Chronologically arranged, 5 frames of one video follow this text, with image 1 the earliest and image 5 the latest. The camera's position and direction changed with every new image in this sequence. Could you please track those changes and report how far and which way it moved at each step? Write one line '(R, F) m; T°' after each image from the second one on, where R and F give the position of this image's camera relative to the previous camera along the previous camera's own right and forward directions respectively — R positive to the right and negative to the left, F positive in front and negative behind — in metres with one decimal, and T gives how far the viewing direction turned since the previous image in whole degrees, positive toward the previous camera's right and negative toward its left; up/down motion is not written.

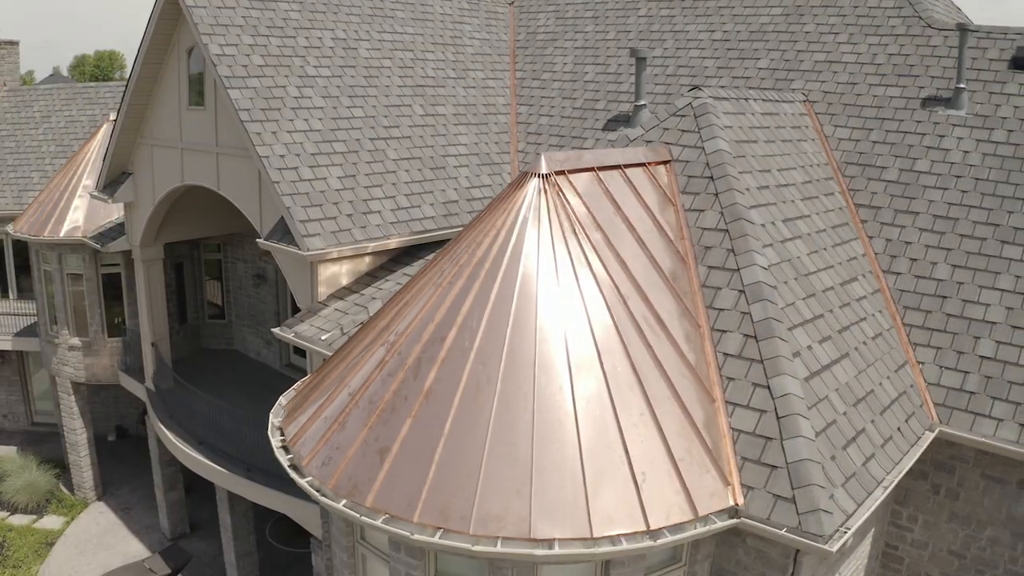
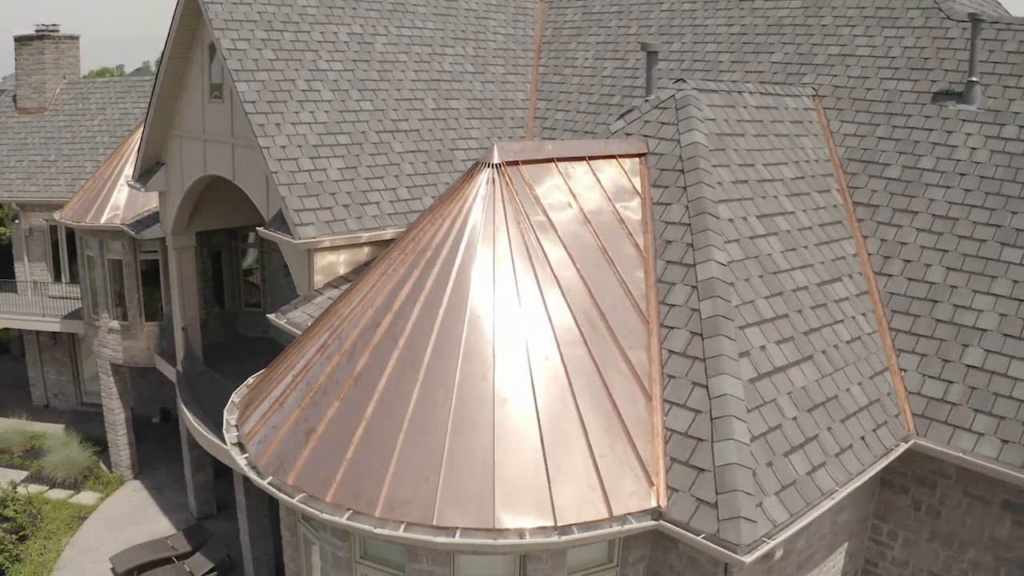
(+1.4, +0.2) m; -5°
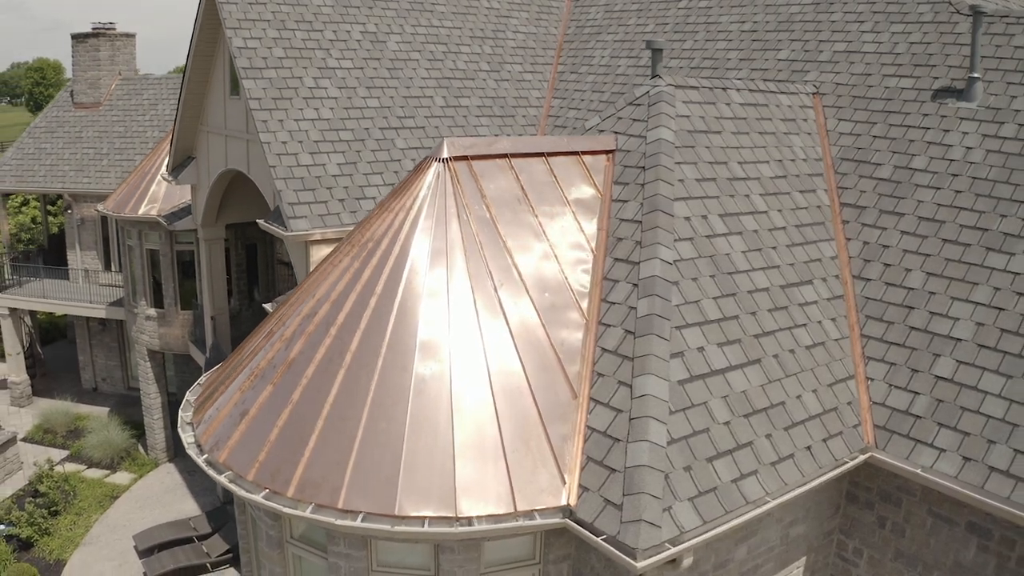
(+1.5, +0.1) m; -5°
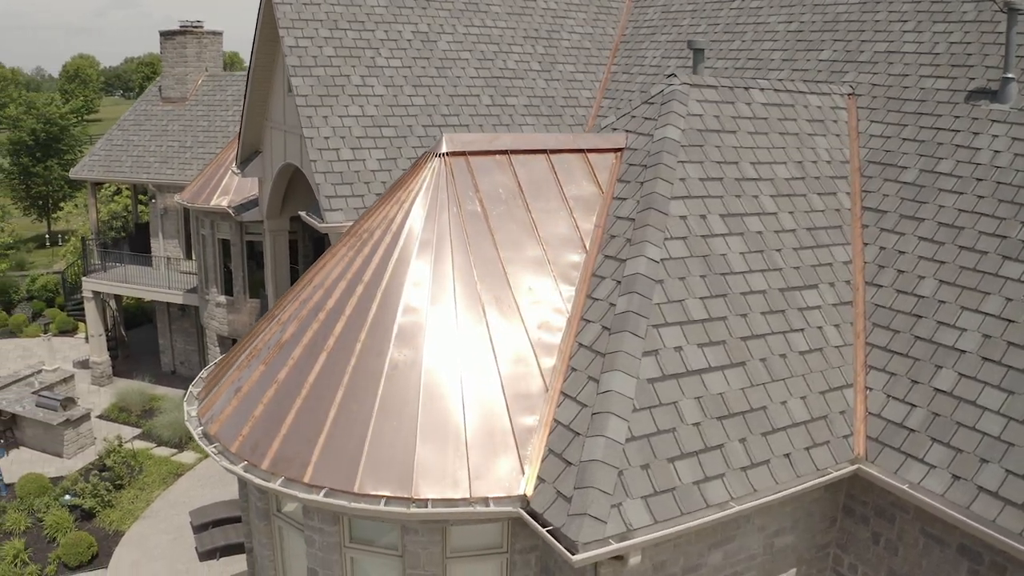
(+1.2, -0.1) m; -7°
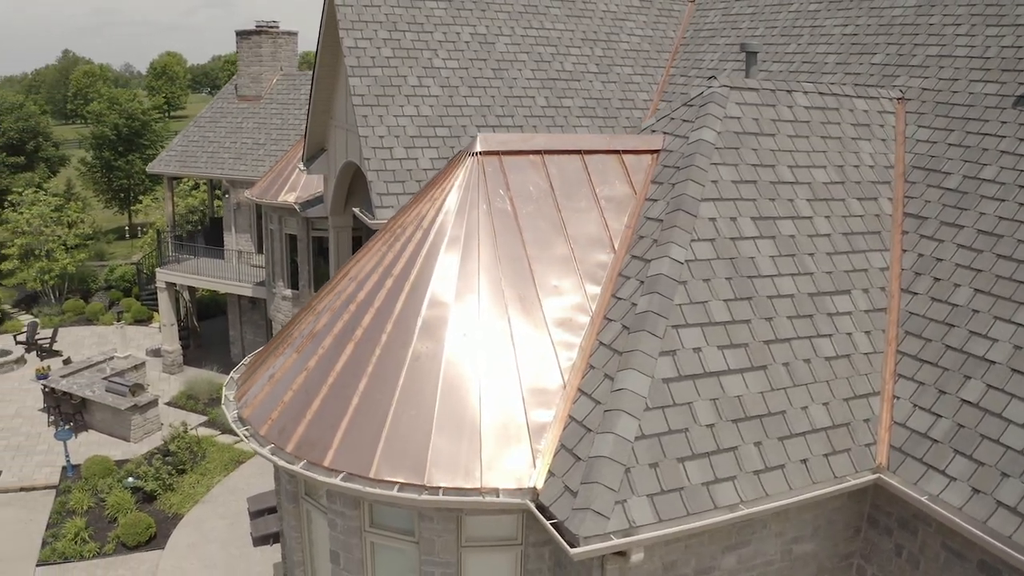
(+0.5, -0.1) m; -5°
